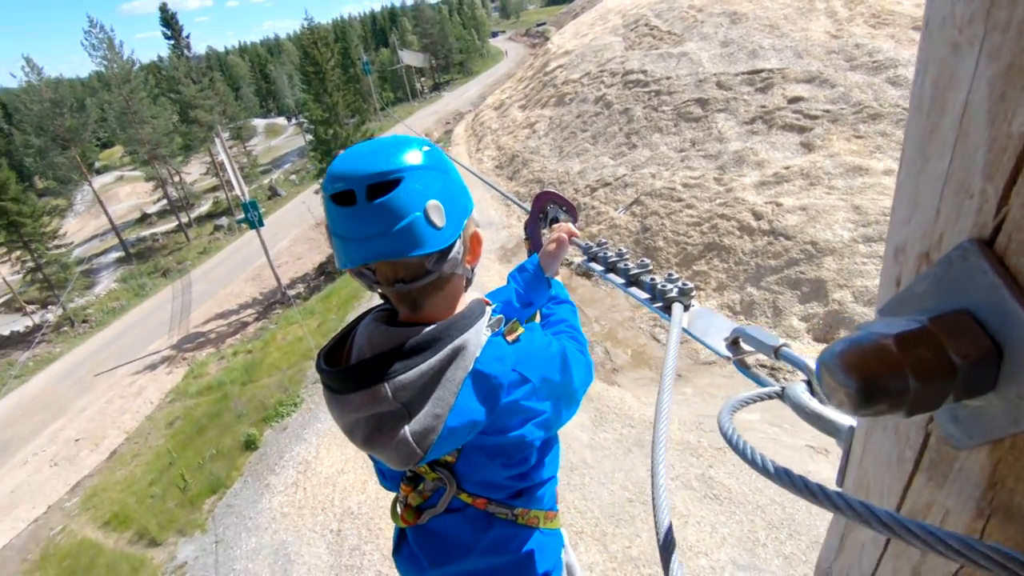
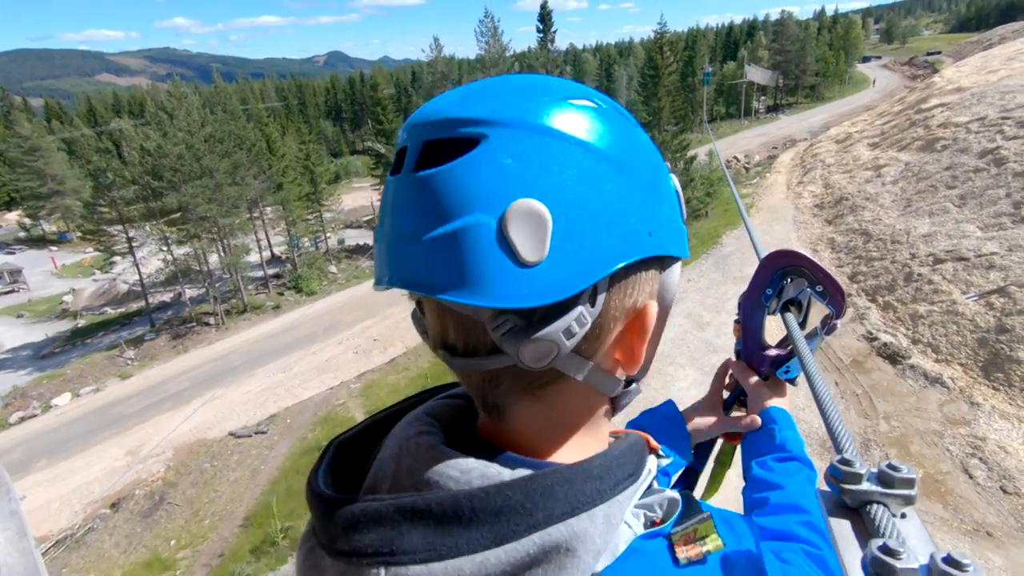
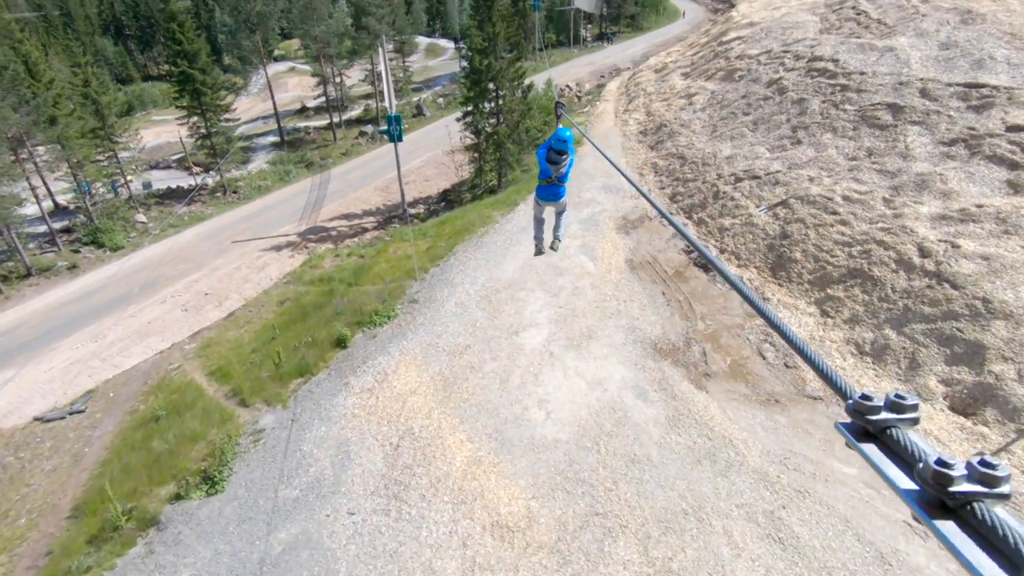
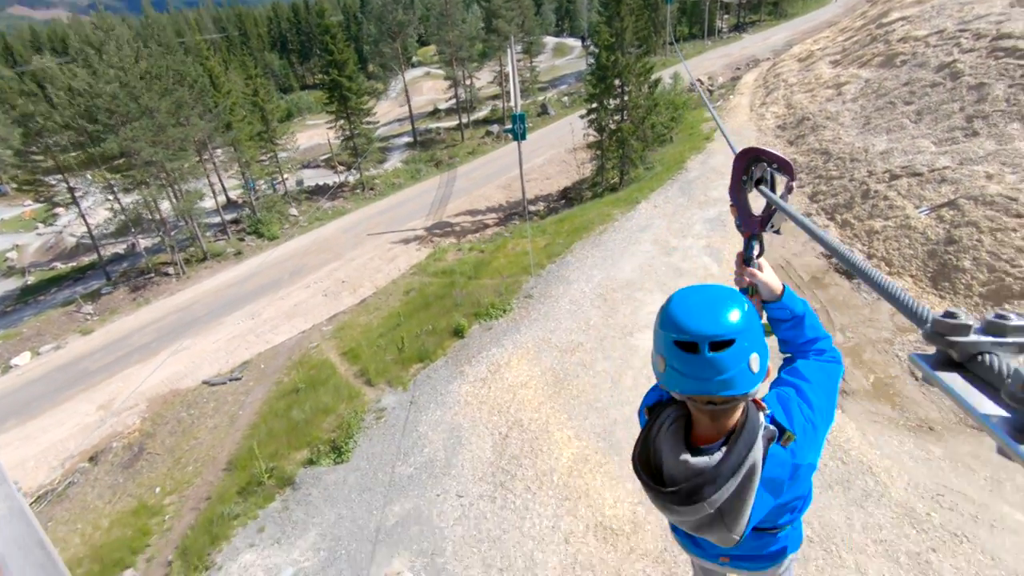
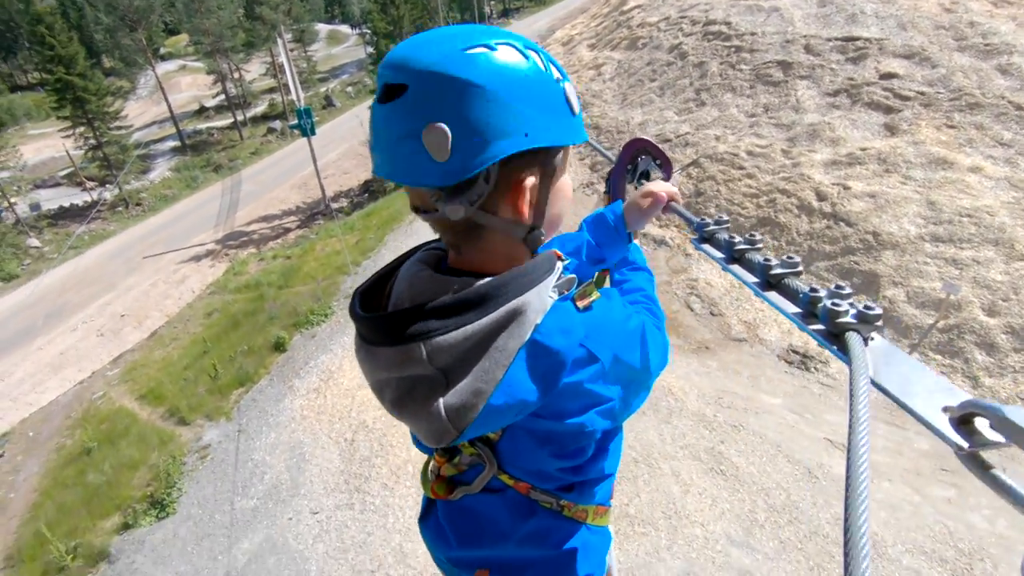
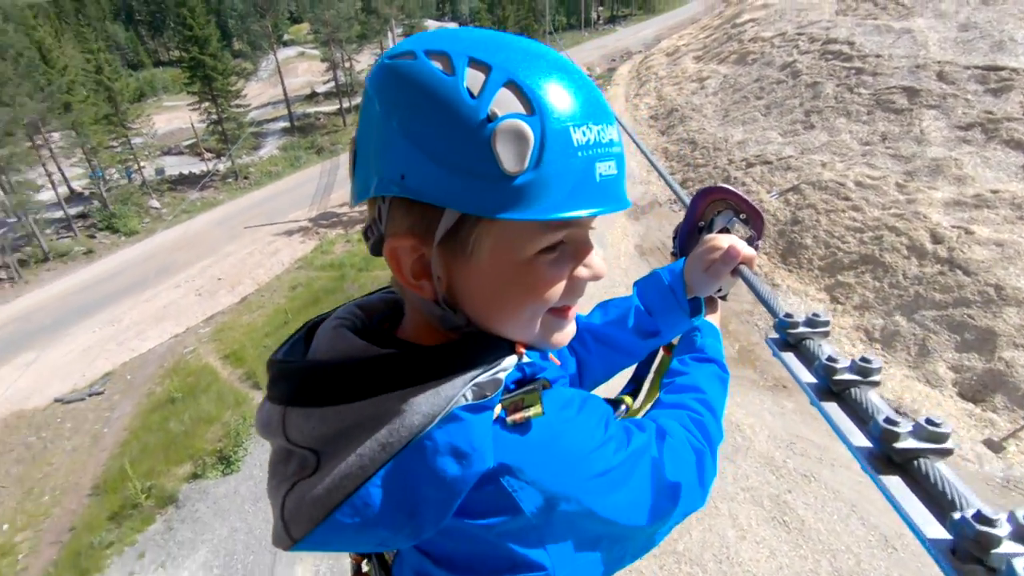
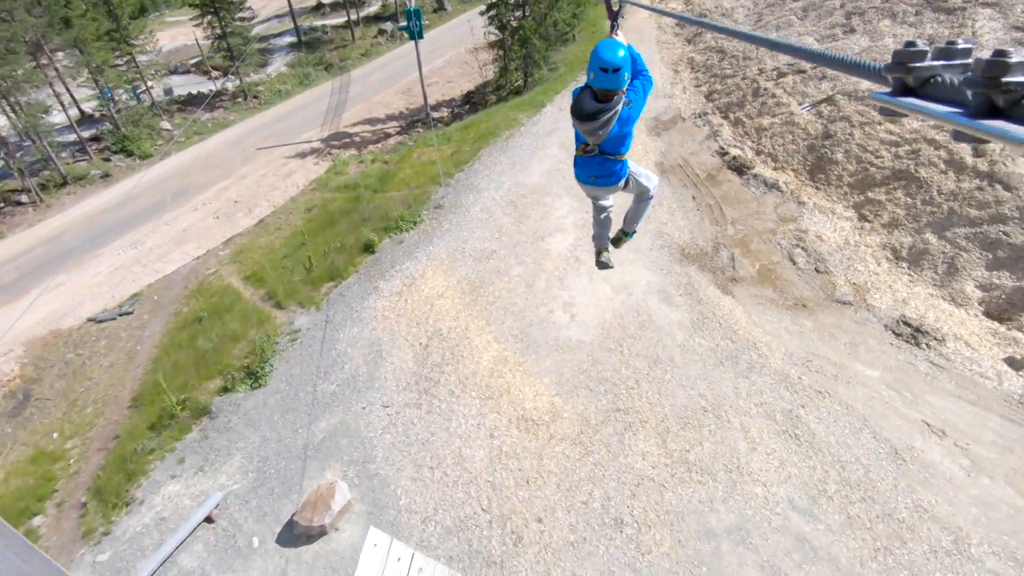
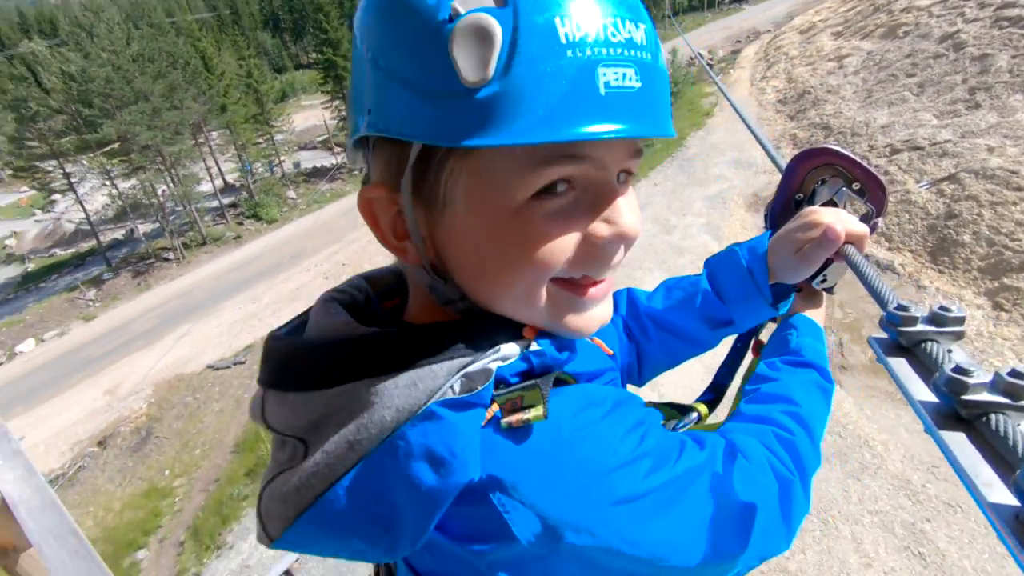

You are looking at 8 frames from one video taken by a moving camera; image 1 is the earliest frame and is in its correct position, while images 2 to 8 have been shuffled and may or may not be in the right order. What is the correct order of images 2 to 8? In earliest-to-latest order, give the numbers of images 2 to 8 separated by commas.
5, 6, 8, 2, 4, 7, 3
